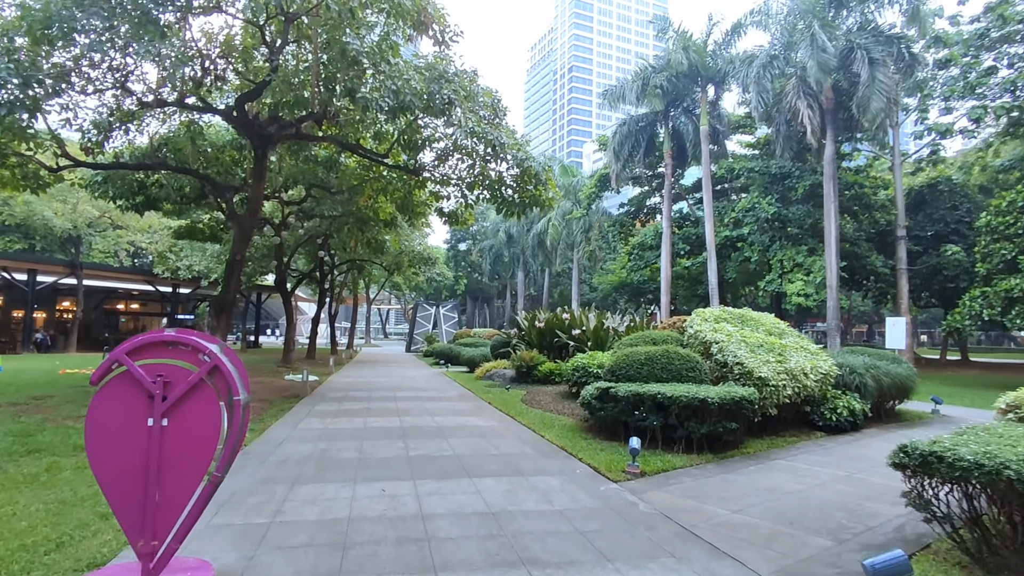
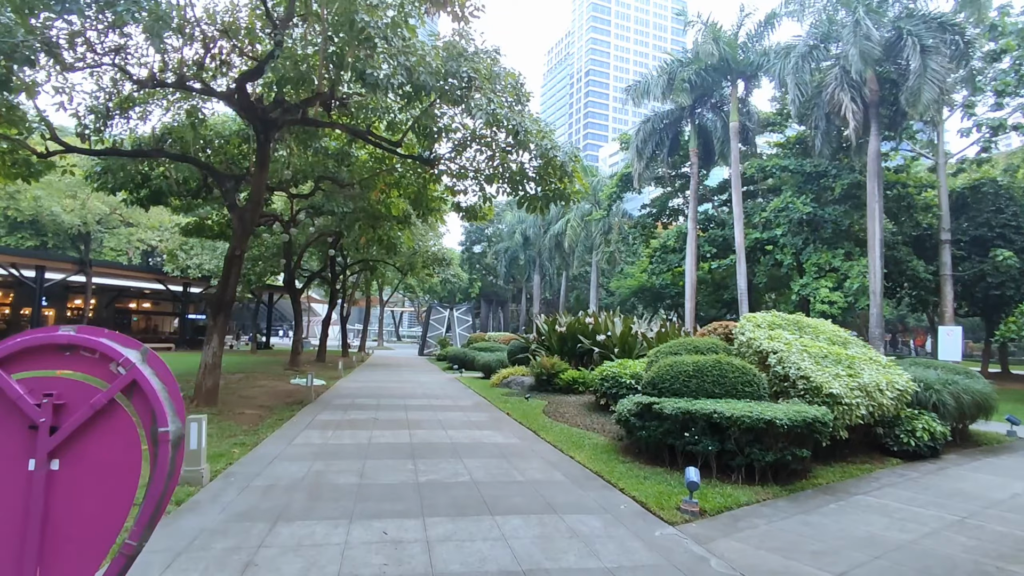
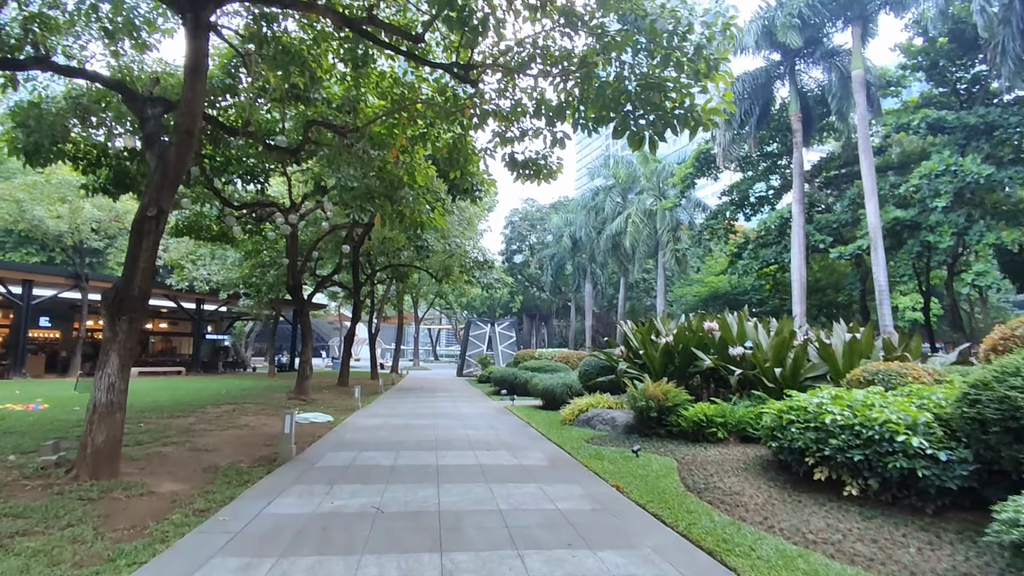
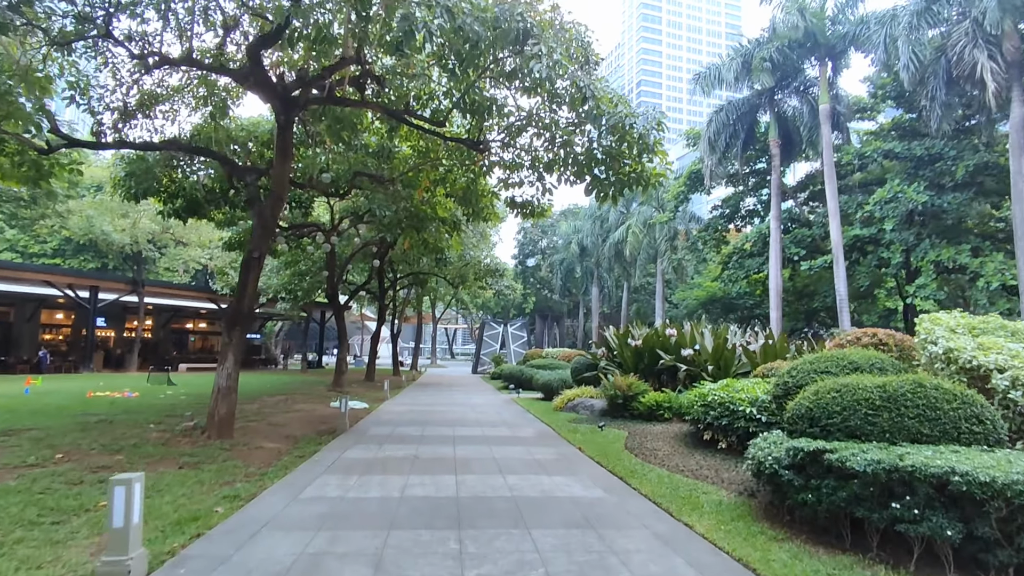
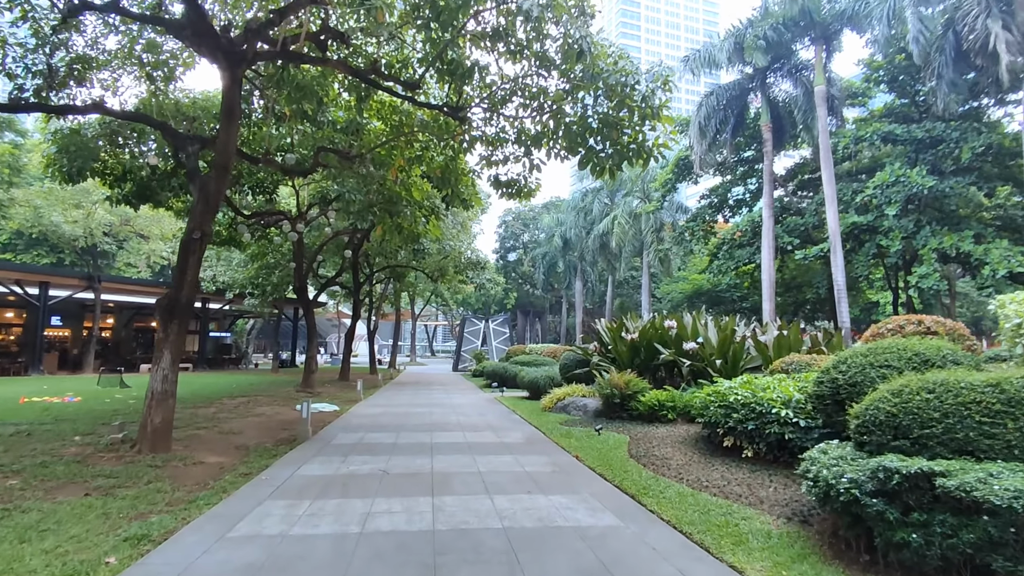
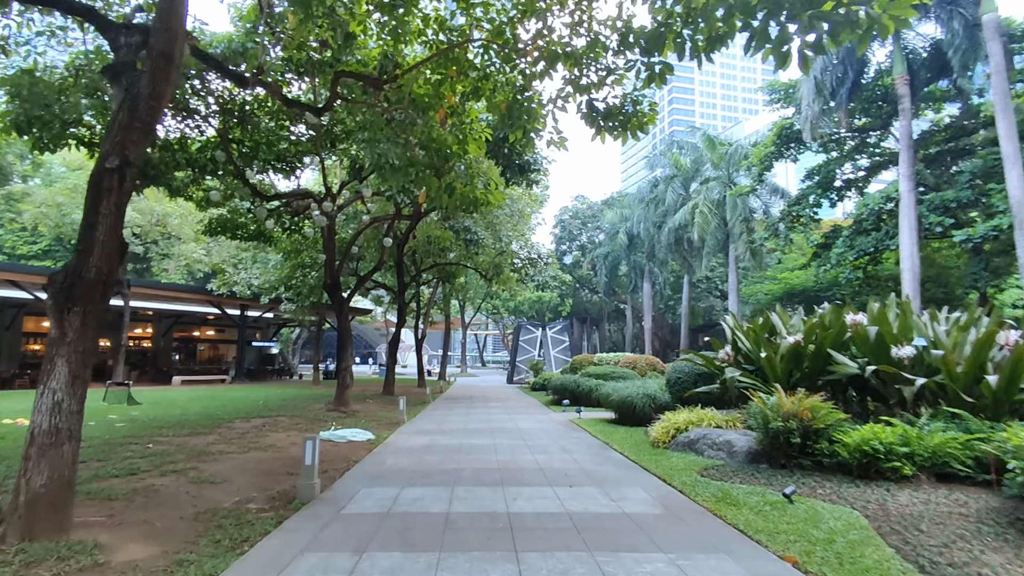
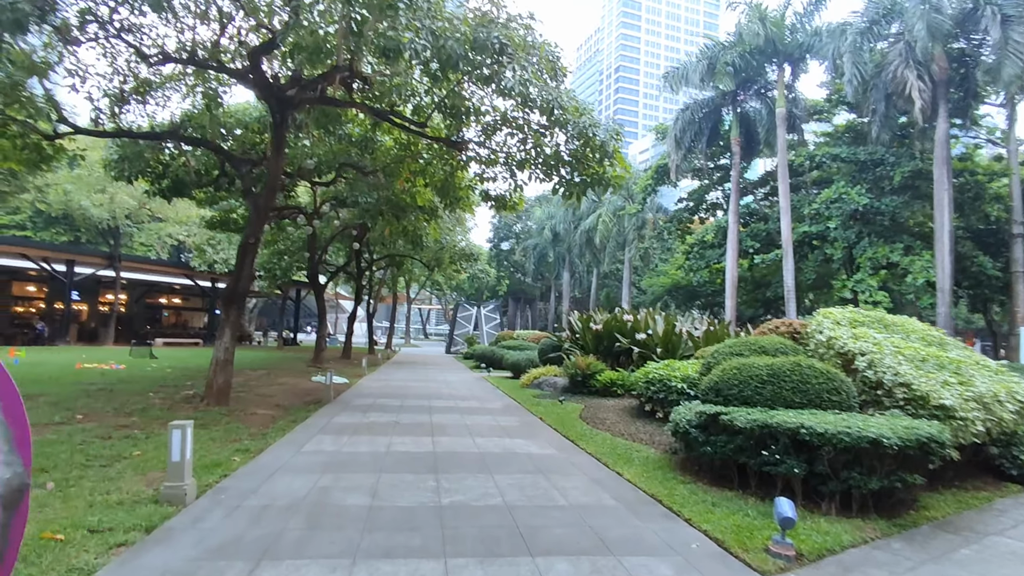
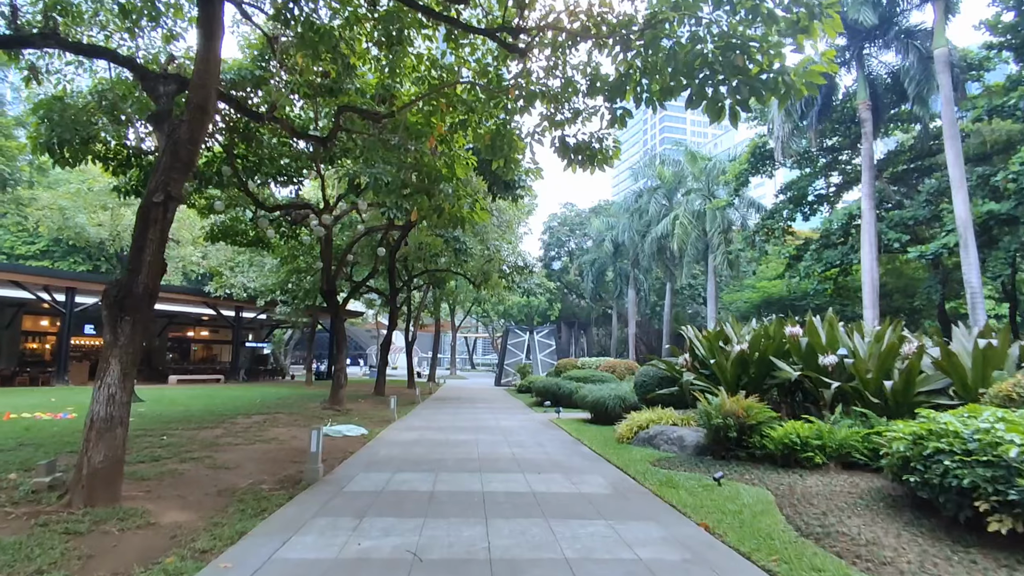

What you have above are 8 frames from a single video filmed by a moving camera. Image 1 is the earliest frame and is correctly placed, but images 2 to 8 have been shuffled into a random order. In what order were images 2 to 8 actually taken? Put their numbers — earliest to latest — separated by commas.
2, 7, 4, 5, 3, 8, 6
